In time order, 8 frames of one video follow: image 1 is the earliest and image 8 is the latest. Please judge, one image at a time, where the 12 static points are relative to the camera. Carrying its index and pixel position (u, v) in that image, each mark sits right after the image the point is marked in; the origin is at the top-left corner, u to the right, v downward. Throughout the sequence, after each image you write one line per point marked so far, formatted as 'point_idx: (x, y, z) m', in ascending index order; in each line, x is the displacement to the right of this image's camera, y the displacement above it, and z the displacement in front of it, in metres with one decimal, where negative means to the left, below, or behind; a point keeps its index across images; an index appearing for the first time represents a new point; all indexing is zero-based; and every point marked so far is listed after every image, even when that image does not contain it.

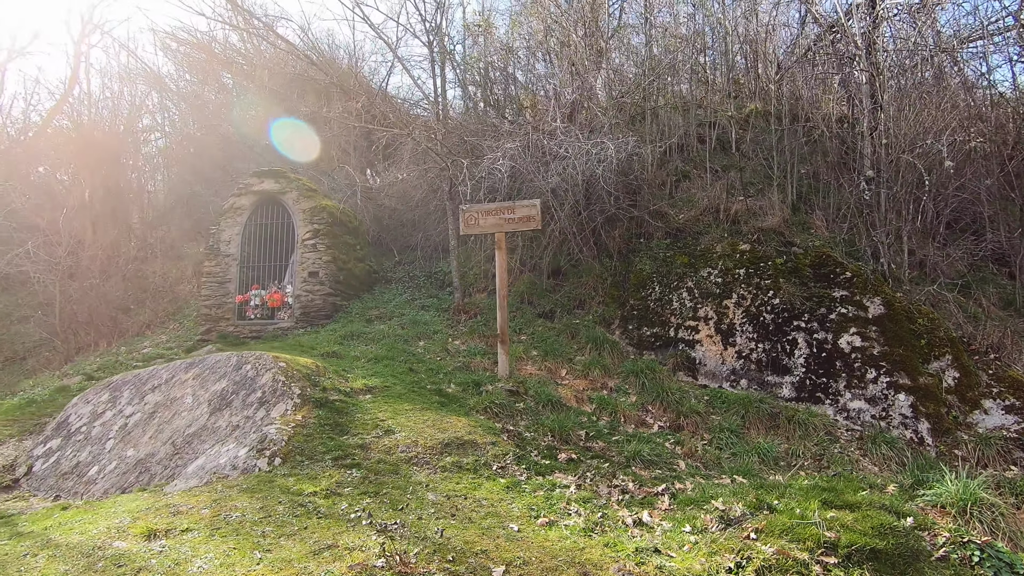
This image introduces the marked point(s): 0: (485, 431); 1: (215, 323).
0: (-0.2, -1.1, +4.1) m
1: (-4.2, -0.5, +7.6) m
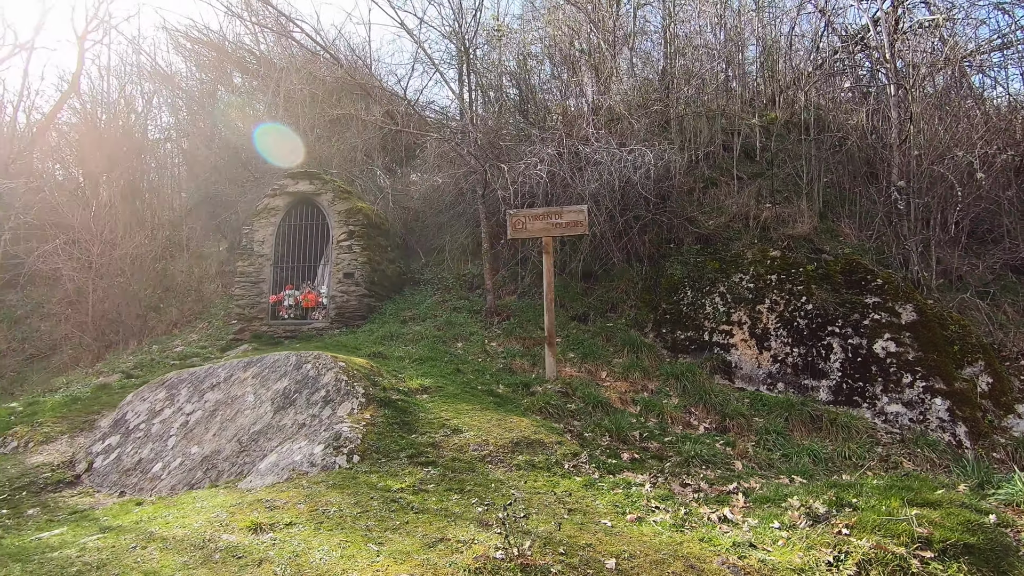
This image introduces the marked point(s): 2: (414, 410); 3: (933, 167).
0: (+0.3, -1.1, +4.3) m
1: (-3.8, -0.5, +7.7) m
2: (-0.8, -1.0, +4.4) m
3: (+5.1, +1.5, +6.5) m
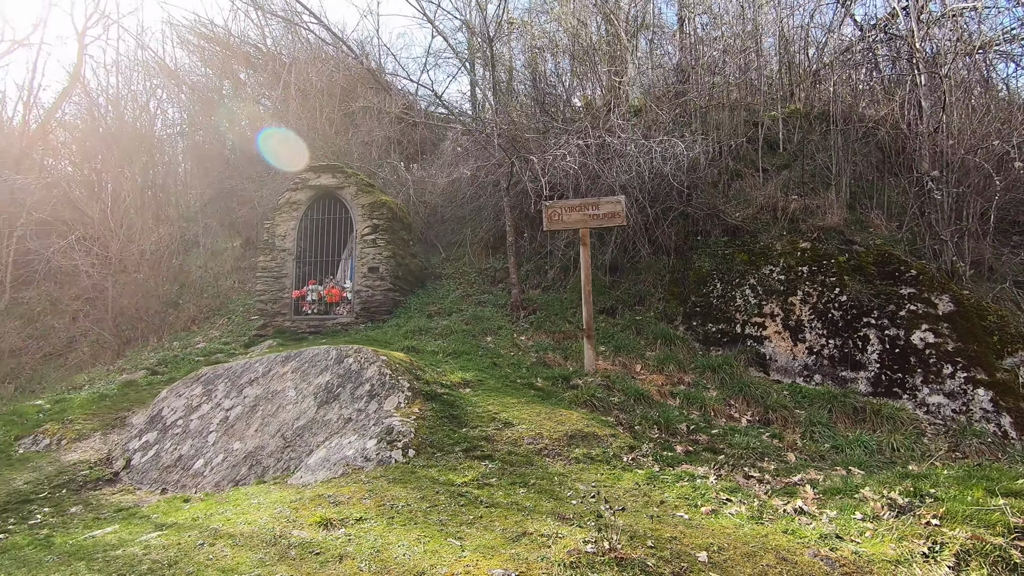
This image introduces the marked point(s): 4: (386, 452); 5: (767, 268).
0: (+0.7, -1.1, +4.2) m
1: (-3.4, -0.4, +7.6) m
2: (-0.4, -0.9, +4.3) m
3: (+5.4, +1.6, +6.4) m
4: (-0.9, -1.1, +3.6) m
5: (+3.3, +0.3, +6.9) m
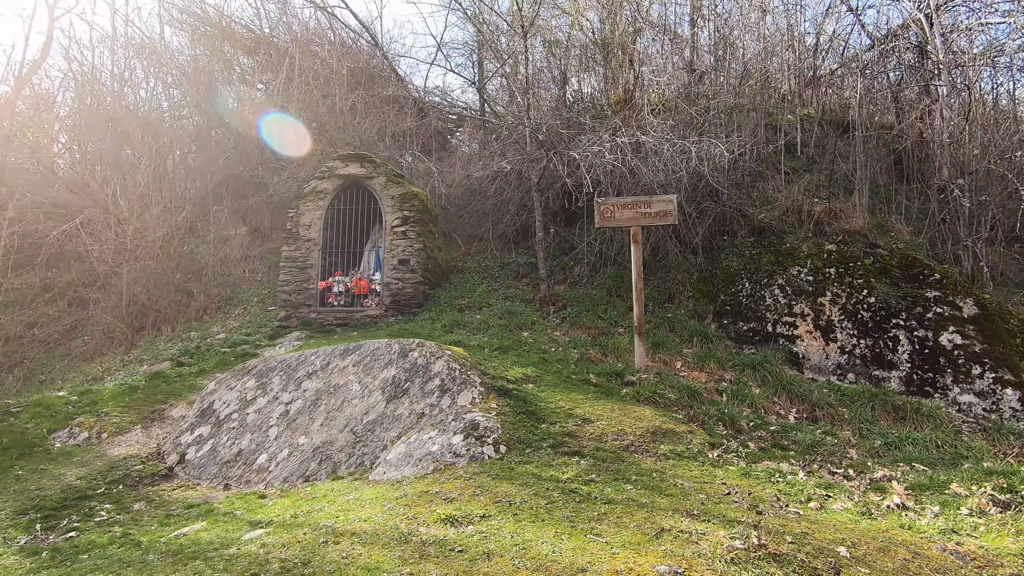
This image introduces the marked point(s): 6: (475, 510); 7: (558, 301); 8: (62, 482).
0: (+1.3, -1.0, +4.2) m
1: (-3.0, -0.3, +7.4) m
2: (+0.2, -0.9, +4.3) m
3: (+5.9, +1.5, +6.7) m
4: (-0.2, -1.1, +3.6) m
5: (+3.7, +0.3, +7.1) m
6: (-0.2, -1.2, +2.9) m
7: (+0.7, -0.2, +7.6) m
8: (-3.4, -1.5, +4.1) m
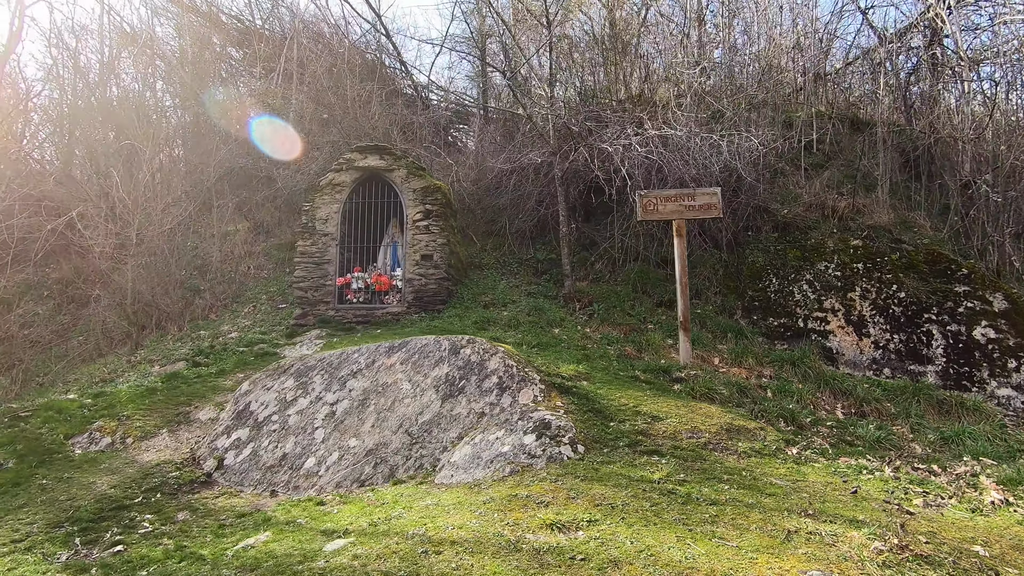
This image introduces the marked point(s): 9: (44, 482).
0: (+1.7, -1.0, +4.1) m
1: (-2.6, -0.2, +7.1) m
2: (+0.6, -0.8, +4.2) m
3: (+6.3, +1.6, +6.8) m
4: (+0.3, -1.0, +3.4) m
5: (+4.1, +0.3, +7.1) m
6: (+0.3, -1.1, +2.7) m
7: (+1.0, -0.1, +7.4) m
8: (-2.9, -1.4, +3.8) m
9: (-3.4, -1.4, +3.9) m
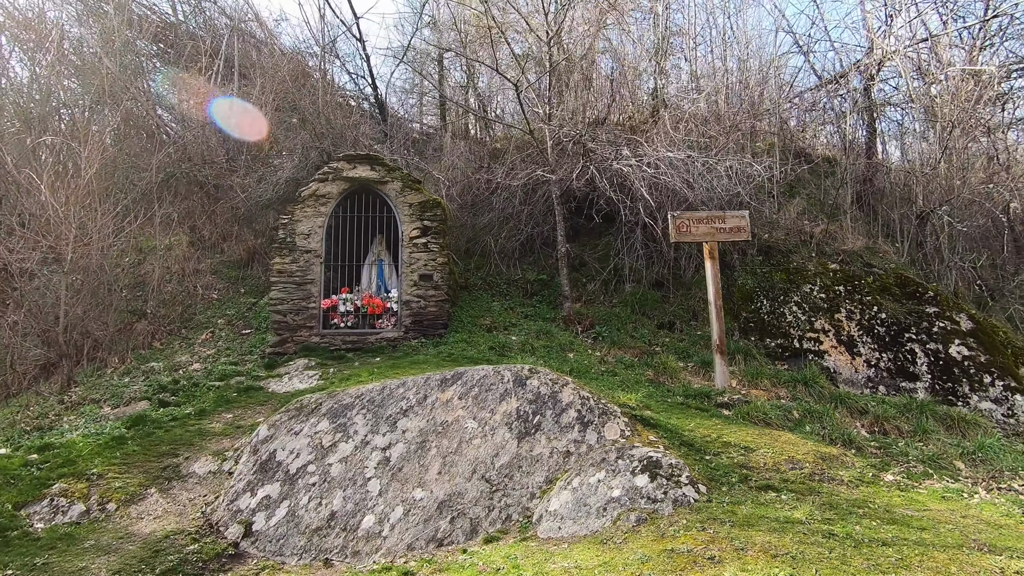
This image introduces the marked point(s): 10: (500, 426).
0: (+2.3, -1.2, +4.1) m
1: (-2.6, -0.5, +6.3) m
2: (+1.2, -1.0, +3.9) m
3: (+6.3, +1.3, +7.5) m
4: (+0.9, -1.2, +3.1) m
5: (+4.1, 0.0, +7.4) m
6: (+1.1, -1.3, +2.4) m
7: (+1.0, -0.4, +7.2) m
8: (-2.3, -1.6, +2.9) m
9: (-2.8, -1.6, +3.0) m
10: (-0.1, -1.0, +3.7) m
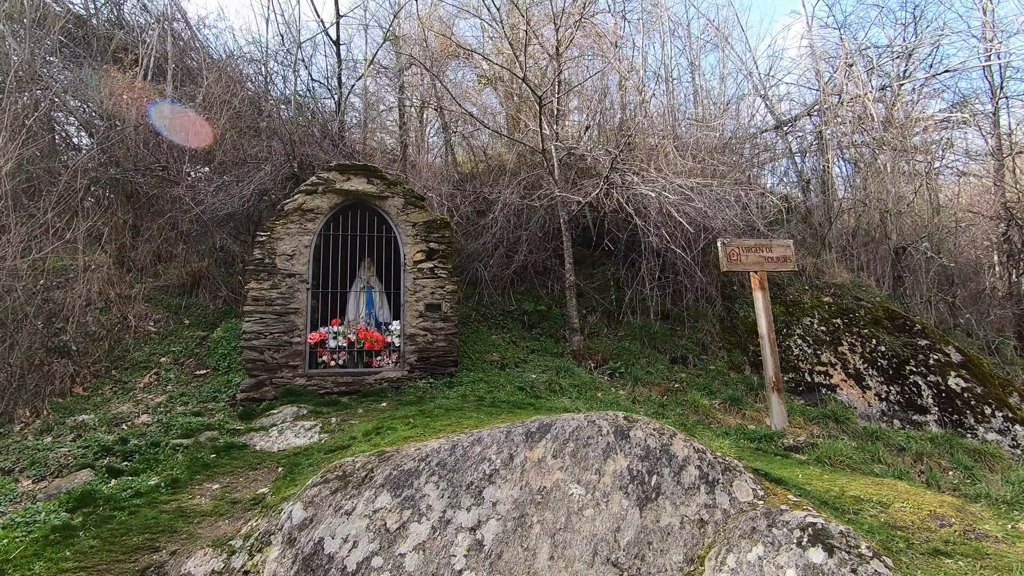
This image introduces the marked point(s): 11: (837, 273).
0: (+2.8, -1.4, +3.7) m
1: (-2.3, -0.8, +5.2) m
2: (+1.8, -1.2, +3.4) m
3: (+6.3, +0.8, +7.9) m
4: (+1.6, -1.3, +2.6) m
5: (+4.1, -0.4, +7.4) m
6: (+2.0, -1.4, +1.9) m
7: (+1.0, -0.8, +6.7) m
8: (-1.5, -1.7, +1.8) m
9: (-2.0, -1.7, +1.8) m
10: (+0.5, -1.1, +3.0) m
11: (+4.9, +0.2, +8.2) m
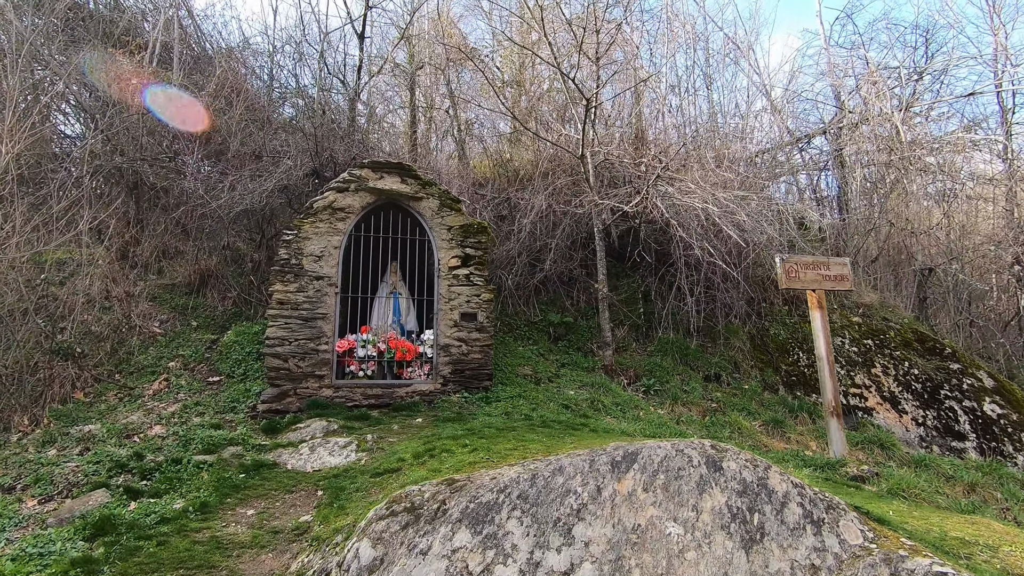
0: (+3.2, -1.6, +3.5) m
1: (-1.9, -0.8, +4.8) m
2: (+2.2, -1.4, +3.1) m
3: (+6.6, +0.5, +7.8) m
4: (+2.1, -1.4, +2.3) m
5: (+4.4, -0.7, +7.2) m
6: (+2.4, -1.5, +1.6) m
7: (+1.4, -1.0, +6.4) m
8: (-1.0, -1.7, +1.4) m
9: (-1.5, -1.7, +1.4) m
10: (+1.0, -1.2, +2.7) m
11: (+5.3, 0.0, +8.0) m
